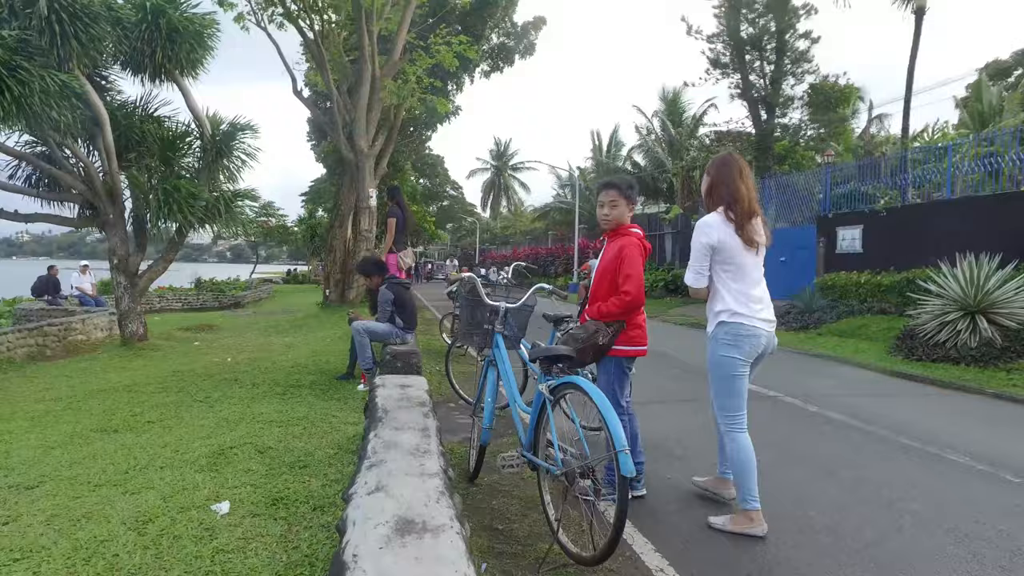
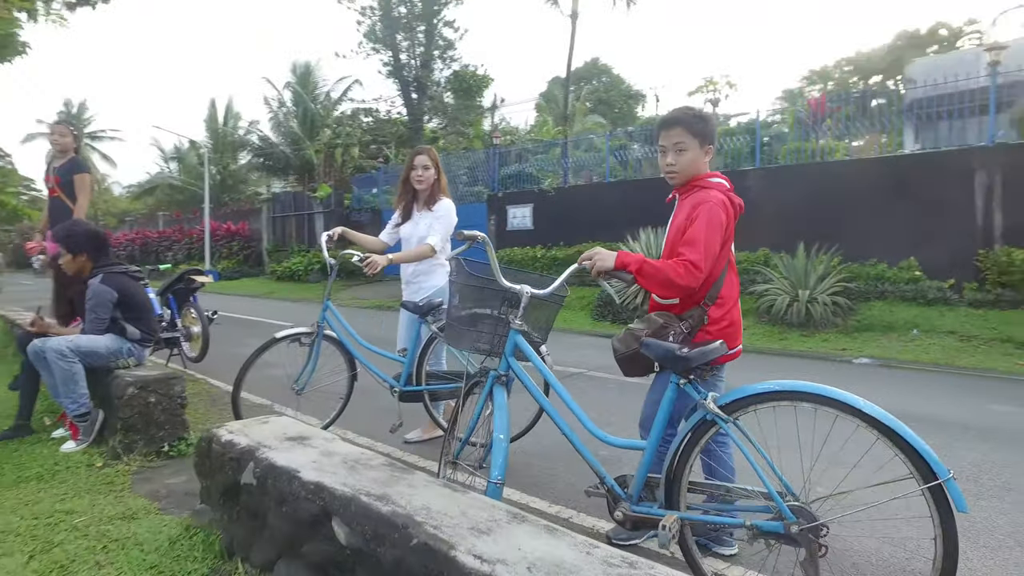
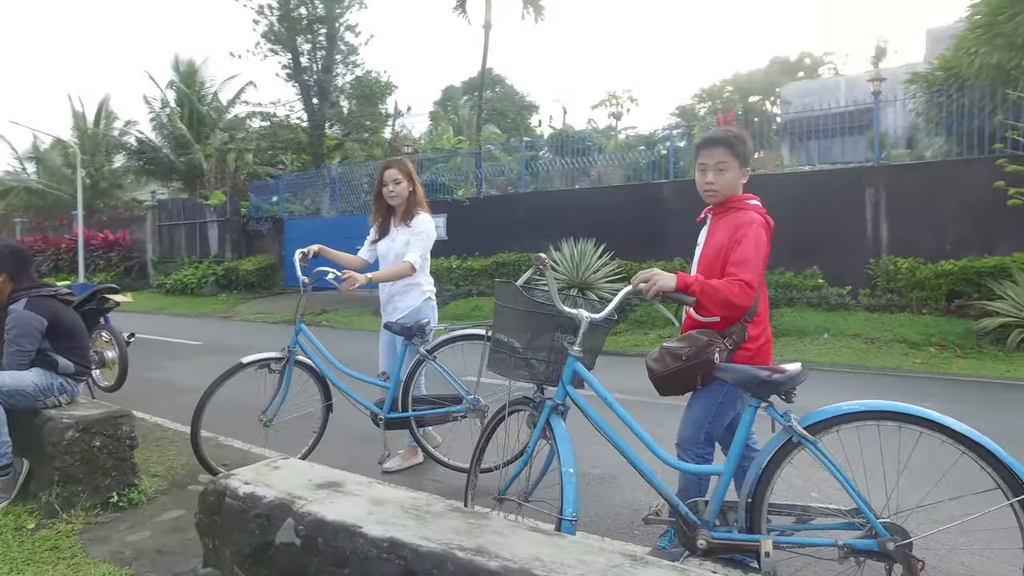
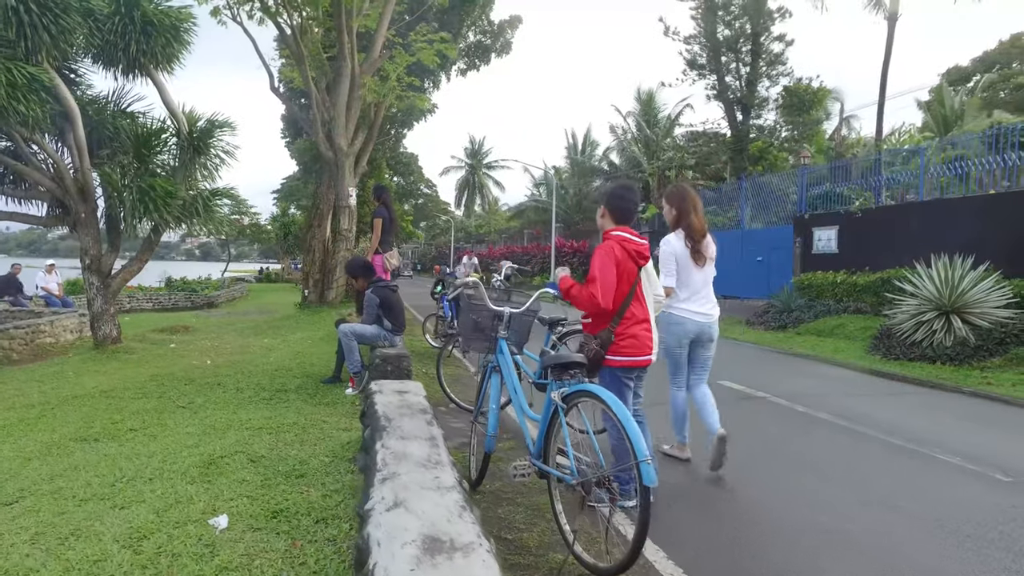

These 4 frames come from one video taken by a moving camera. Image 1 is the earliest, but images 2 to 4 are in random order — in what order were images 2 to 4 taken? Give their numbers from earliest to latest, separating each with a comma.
4, 2, 3
